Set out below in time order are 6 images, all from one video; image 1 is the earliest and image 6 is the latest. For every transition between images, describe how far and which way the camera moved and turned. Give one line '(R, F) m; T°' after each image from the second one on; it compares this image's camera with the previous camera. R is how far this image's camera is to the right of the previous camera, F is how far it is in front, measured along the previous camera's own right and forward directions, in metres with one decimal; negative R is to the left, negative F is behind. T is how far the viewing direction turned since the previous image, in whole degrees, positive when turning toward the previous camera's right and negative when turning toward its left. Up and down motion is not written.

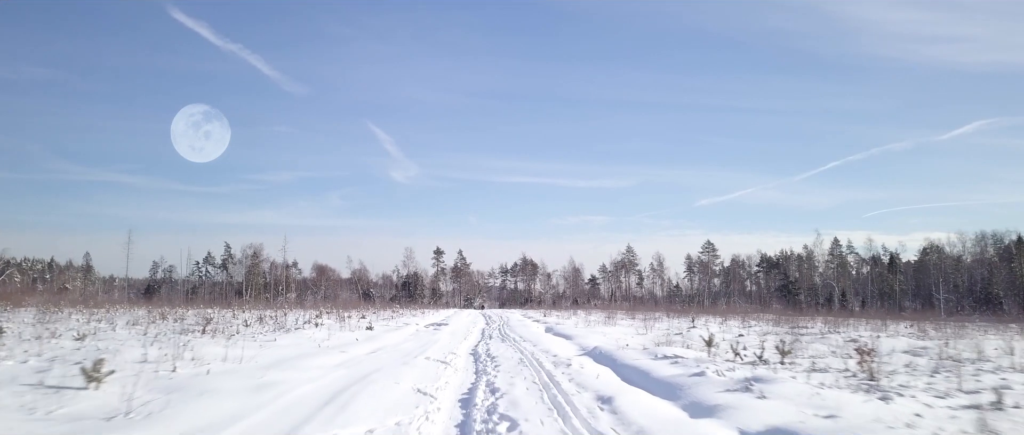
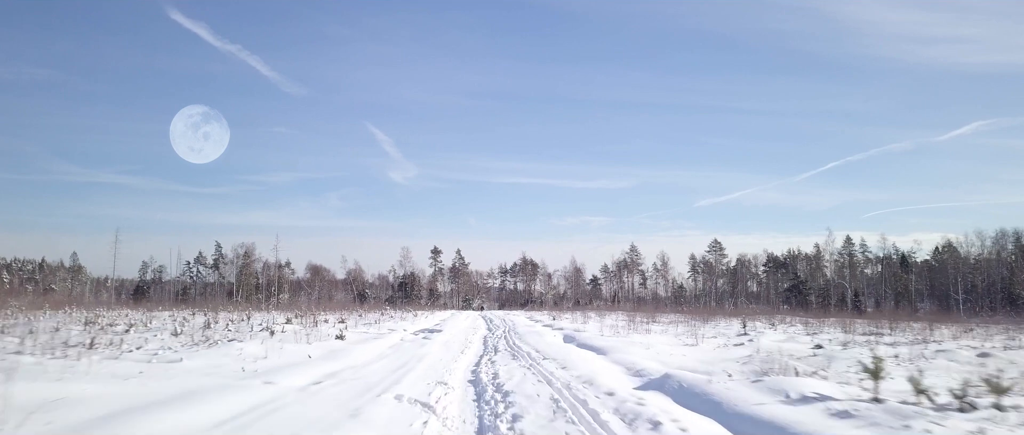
(-0.2, +2.8) m; 0°
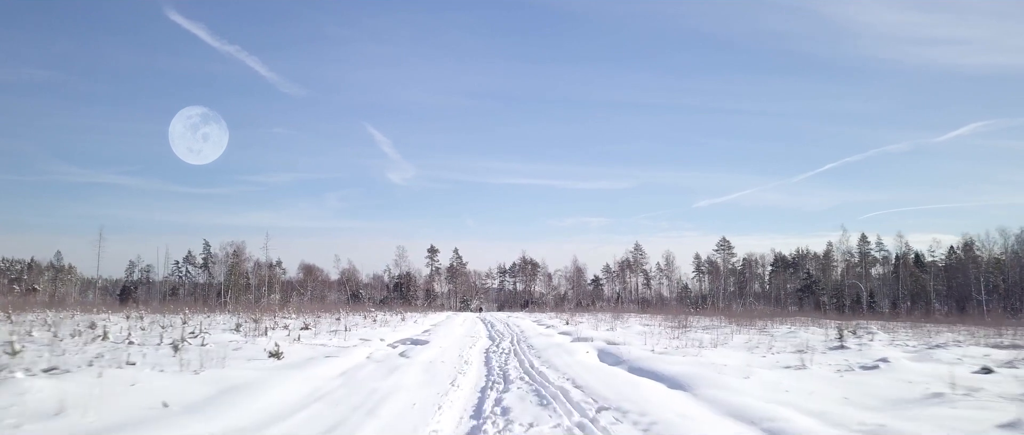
(-0.2, +3.1) m; 0°
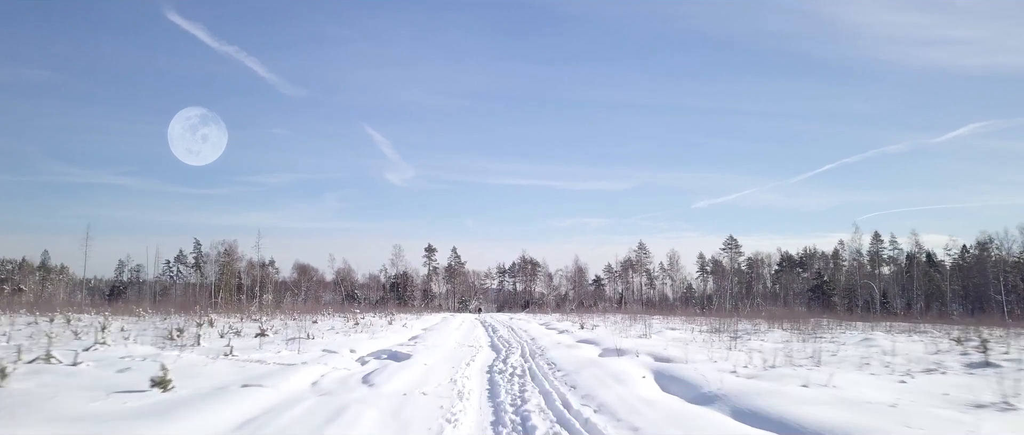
(-0.2, +2.4) m; 0°
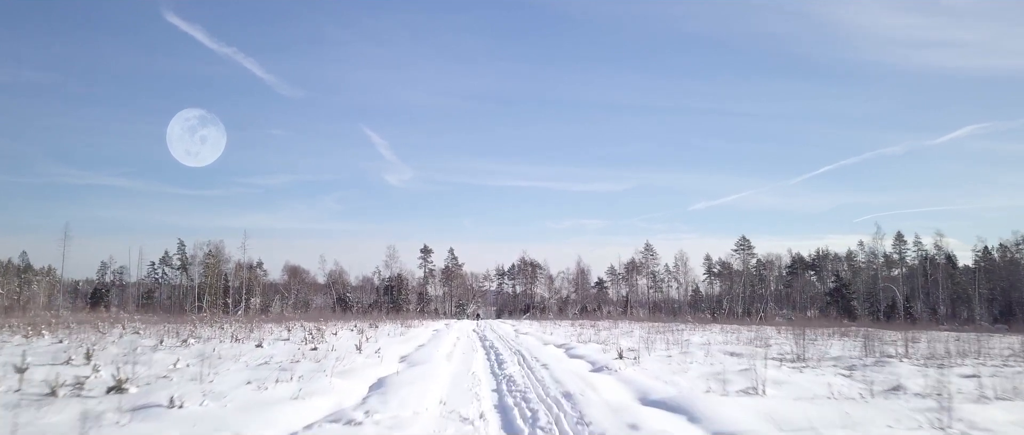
(-0.3, +3.8) m; 0°
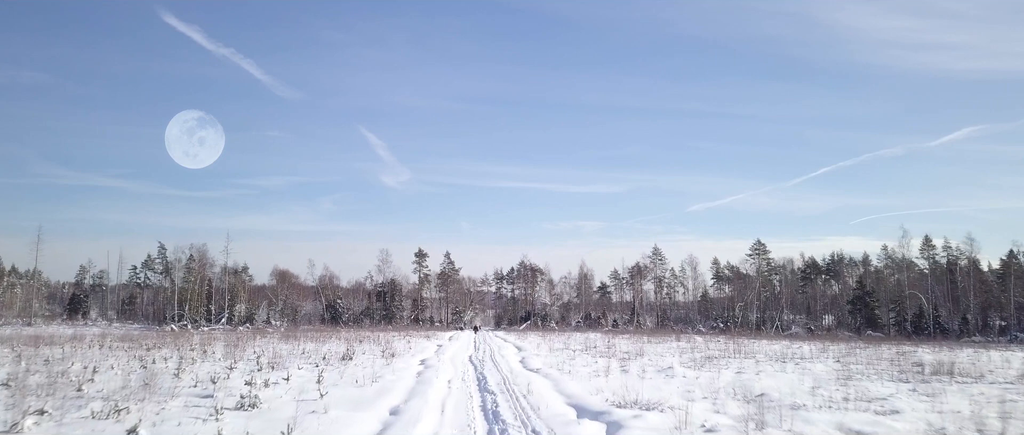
(-0.3, +4.2) m; 0°
